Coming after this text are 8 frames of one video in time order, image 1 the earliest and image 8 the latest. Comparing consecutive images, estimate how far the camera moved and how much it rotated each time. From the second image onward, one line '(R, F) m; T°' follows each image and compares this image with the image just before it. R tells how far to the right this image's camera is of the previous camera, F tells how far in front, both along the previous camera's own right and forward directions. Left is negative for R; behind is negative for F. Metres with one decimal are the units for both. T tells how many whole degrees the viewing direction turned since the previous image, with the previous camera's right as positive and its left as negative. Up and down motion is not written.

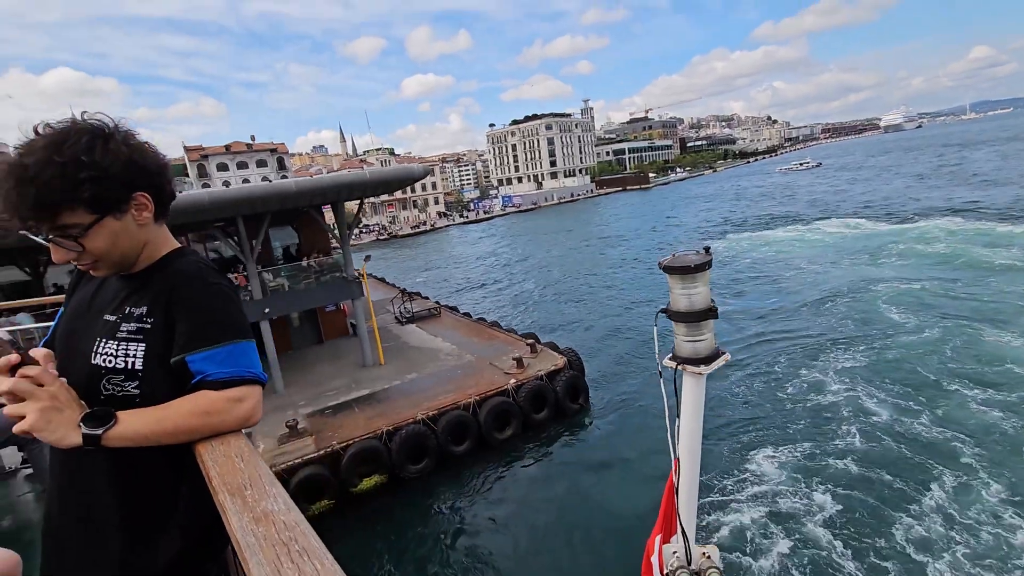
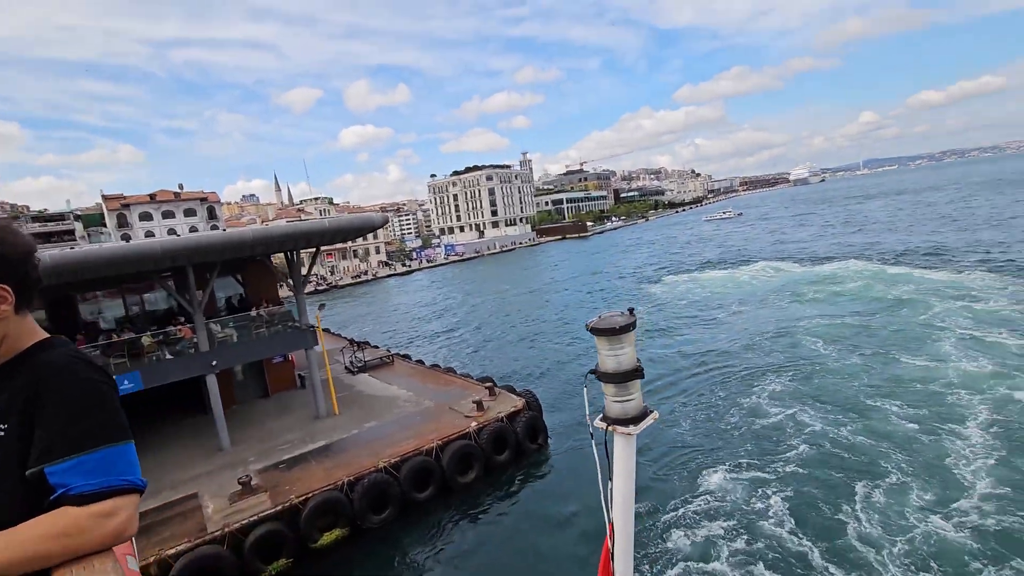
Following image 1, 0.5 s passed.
(-0.4, -0.4) m; +6°
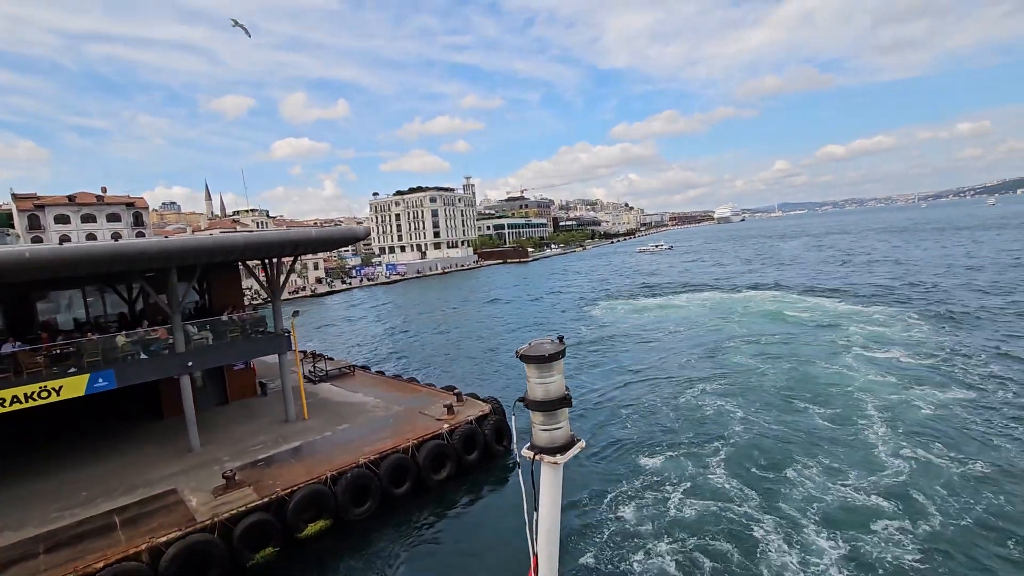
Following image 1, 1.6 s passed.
(-1.1, -1.3) m; +7°
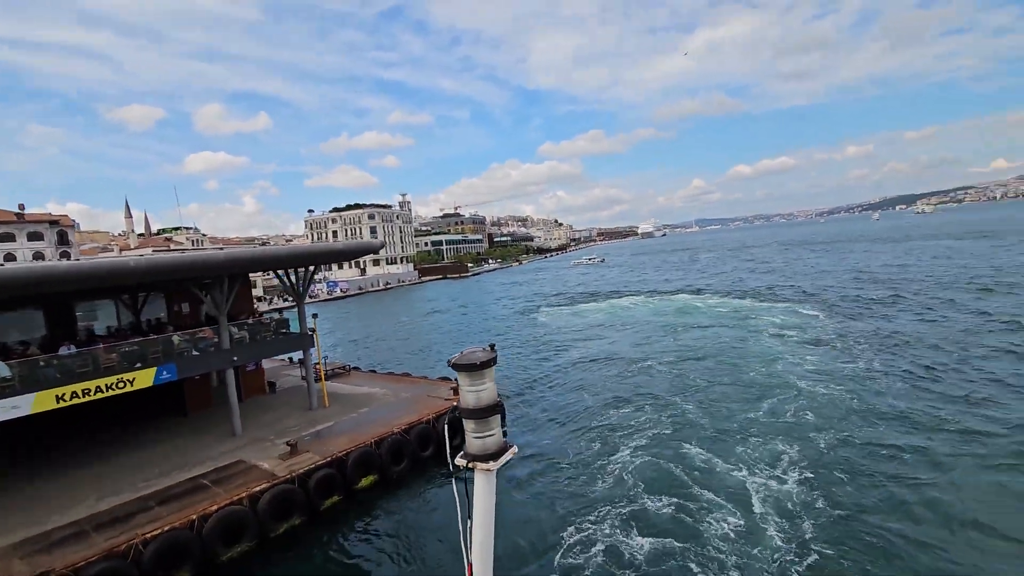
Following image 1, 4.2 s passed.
(-2.2, -3.4) m; +7°
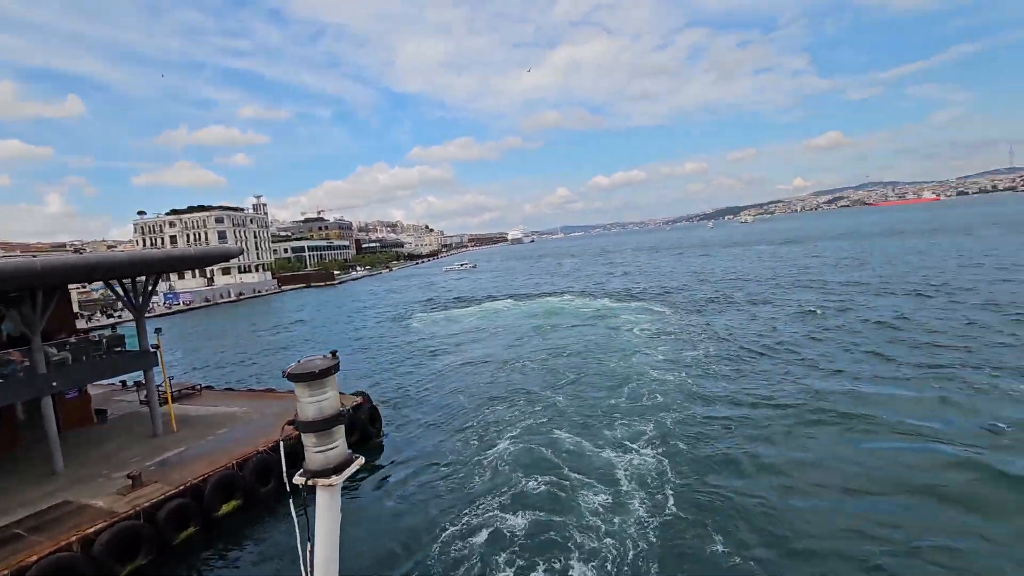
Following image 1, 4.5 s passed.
(-0.1, -0.3) m; +14°
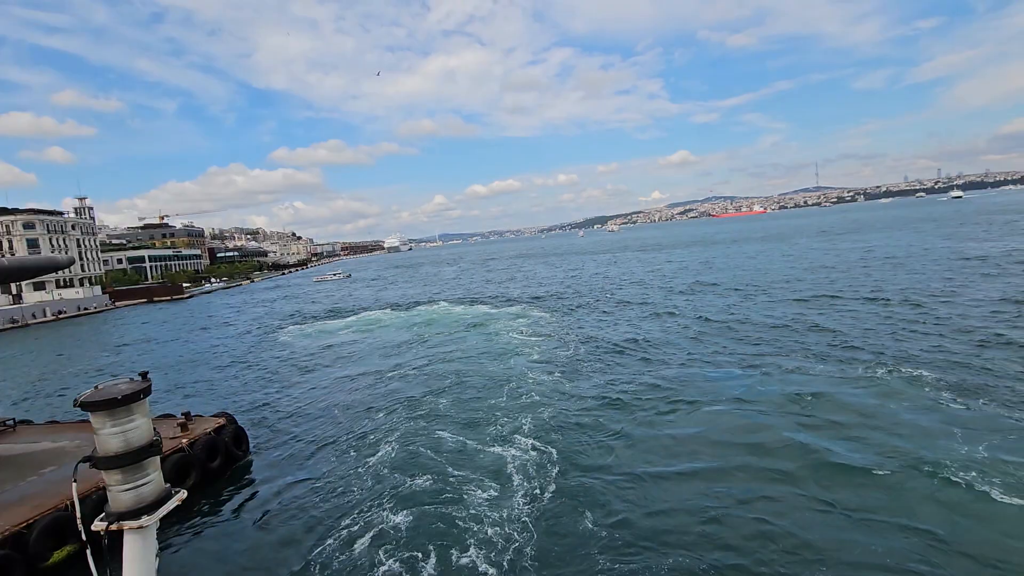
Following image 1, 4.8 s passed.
(0.0, -0.4) m; +13°
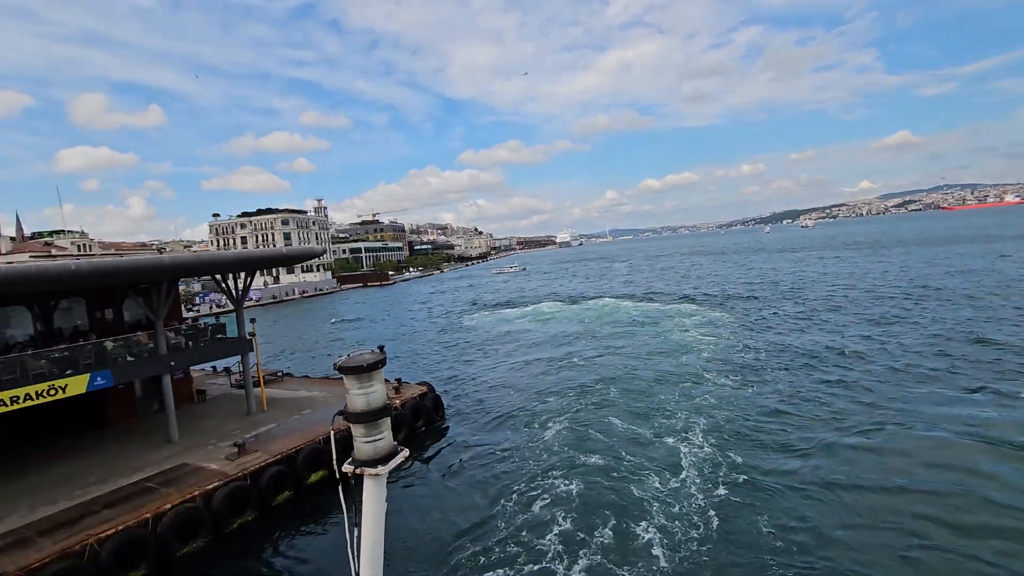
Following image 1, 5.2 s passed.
(-0.1, -0.9) m; -18°
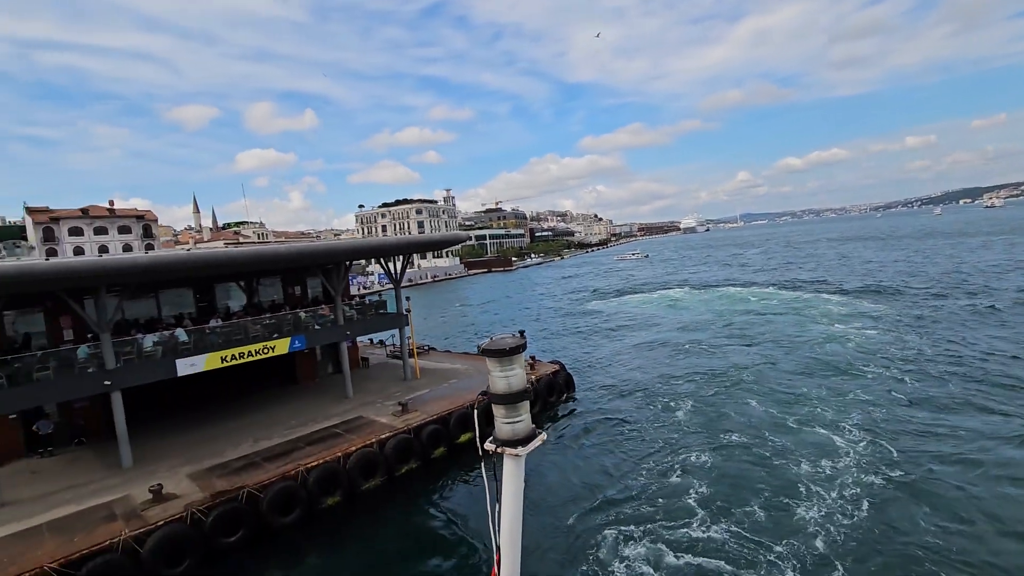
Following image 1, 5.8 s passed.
(-0.5, -1.0) m; -13°
